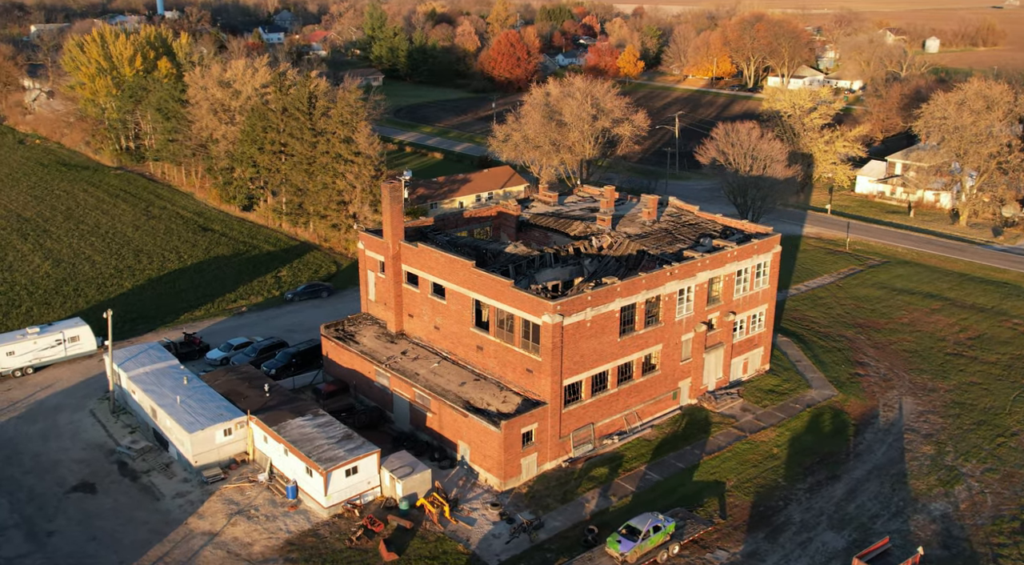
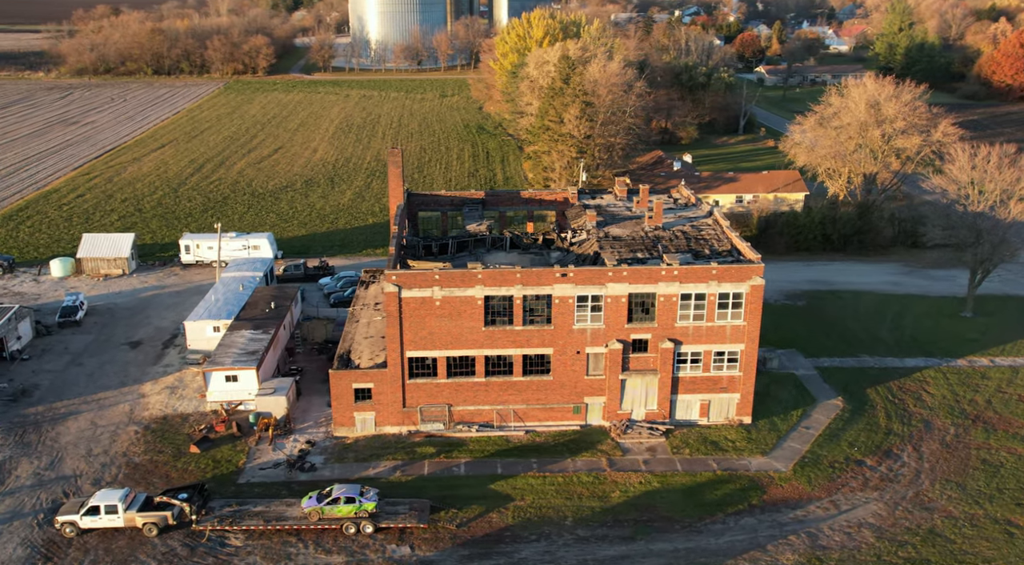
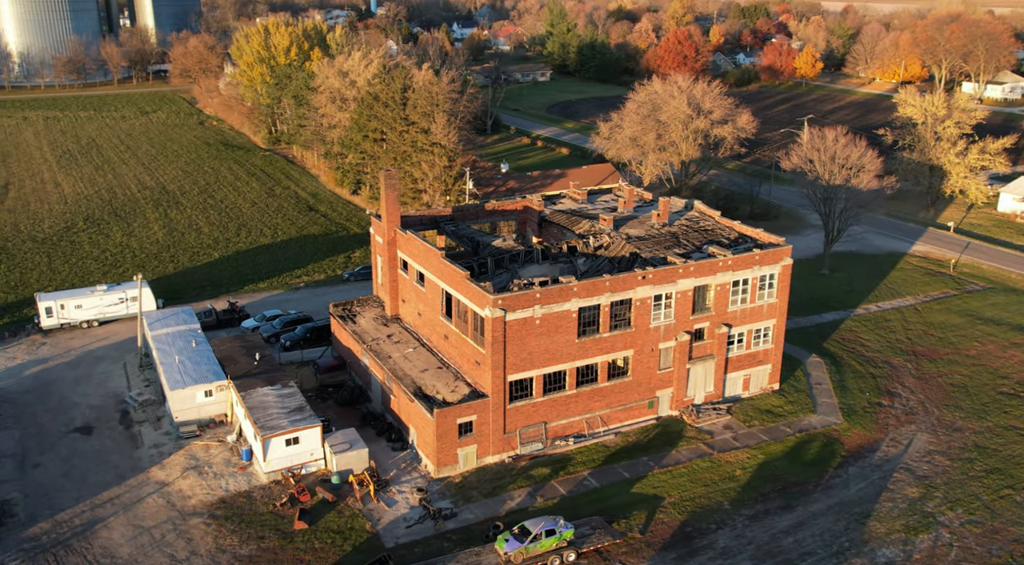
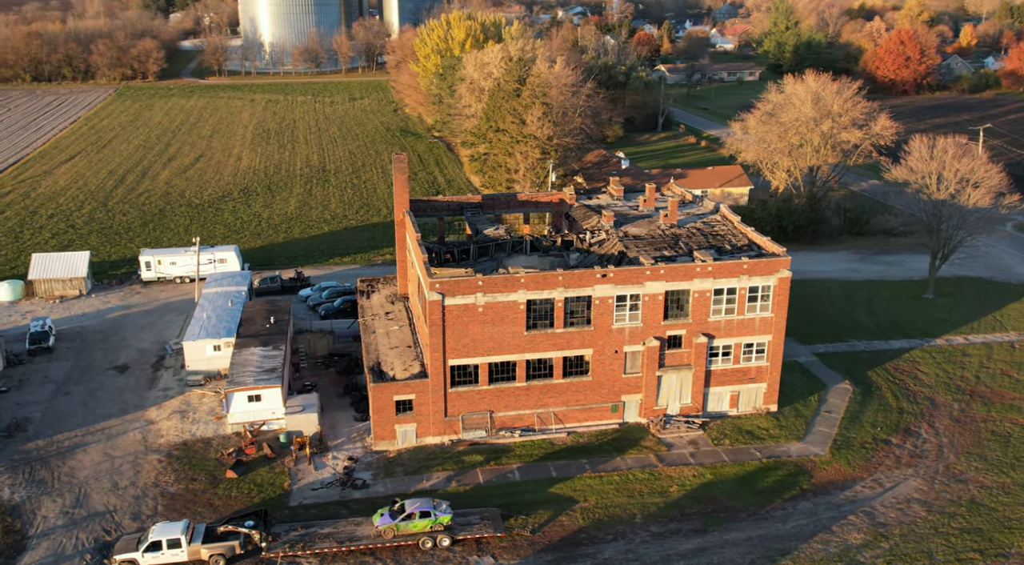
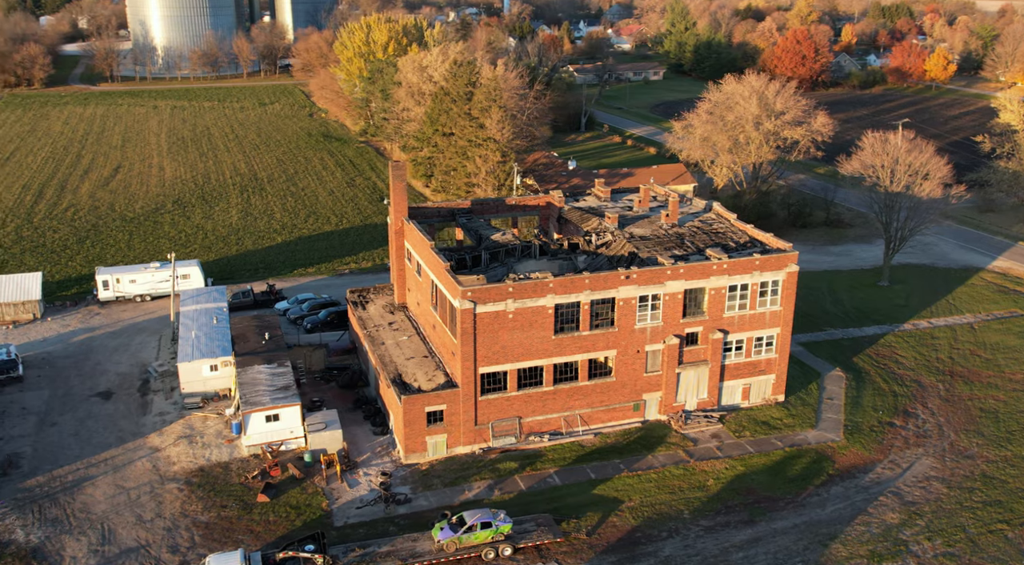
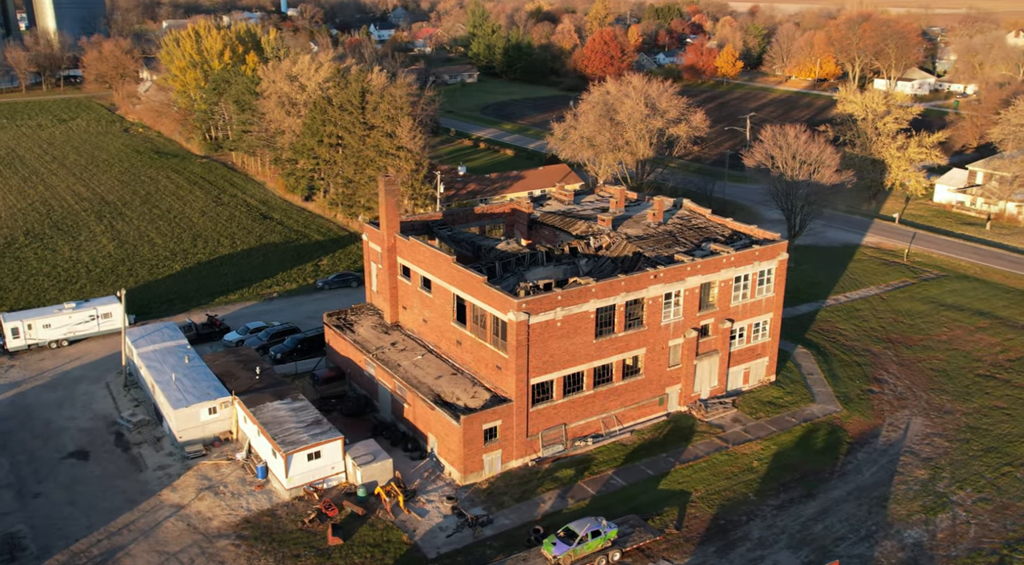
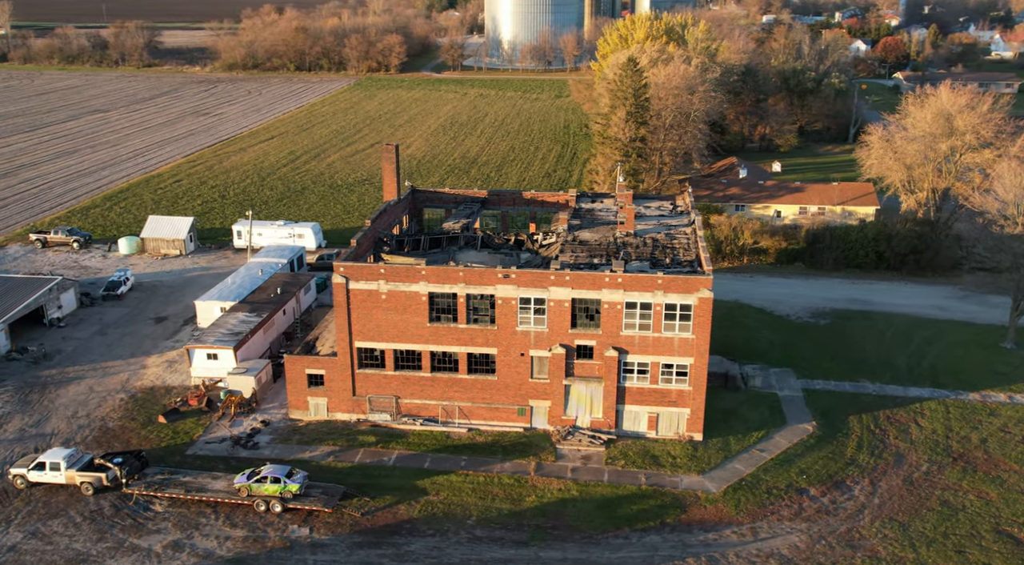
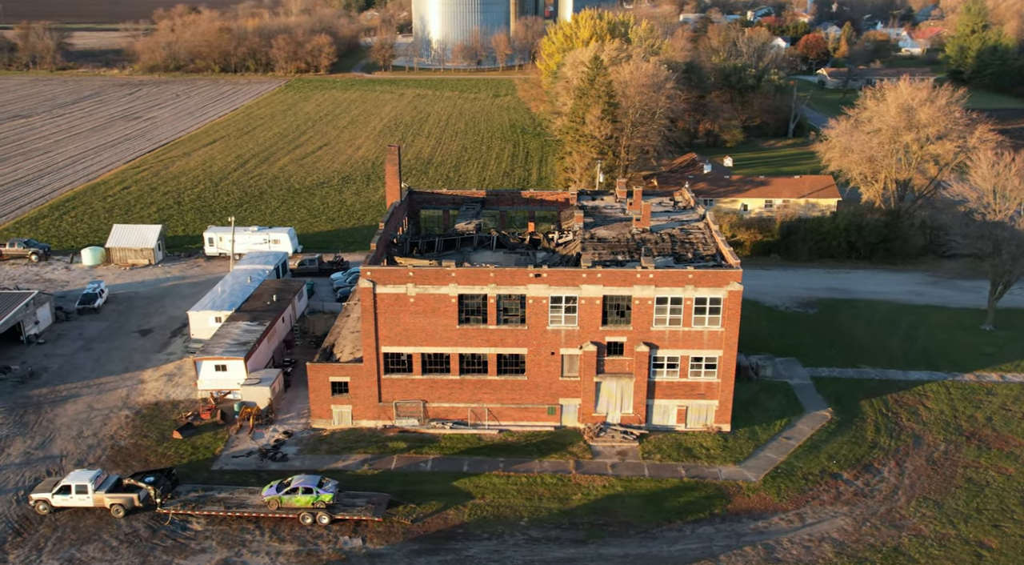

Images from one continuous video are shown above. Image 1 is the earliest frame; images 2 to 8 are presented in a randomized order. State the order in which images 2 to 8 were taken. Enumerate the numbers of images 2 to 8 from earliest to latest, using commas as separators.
6, 3, 5, 4, 2, 8, 7
